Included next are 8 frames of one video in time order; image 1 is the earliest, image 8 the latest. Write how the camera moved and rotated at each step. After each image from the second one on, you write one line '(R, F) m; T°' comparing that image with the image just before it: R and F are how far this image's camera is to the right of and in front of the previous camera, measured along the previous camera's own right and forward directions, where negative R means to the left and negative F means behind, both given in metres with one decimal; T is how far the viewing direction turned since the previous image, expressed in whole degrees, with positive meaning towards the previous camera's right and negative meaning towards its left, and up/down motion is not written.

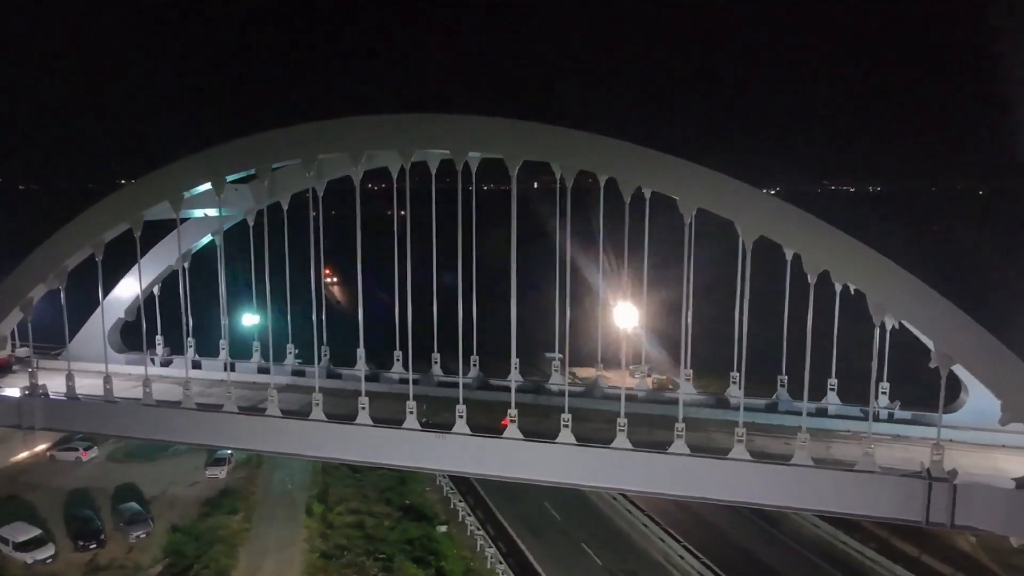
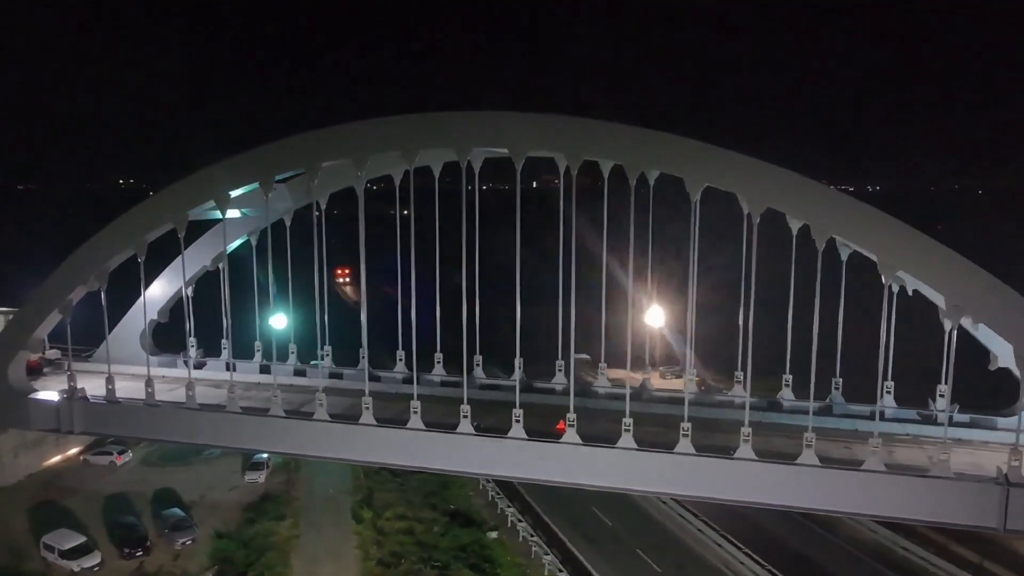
(-0.9, +0.3) m; 0°
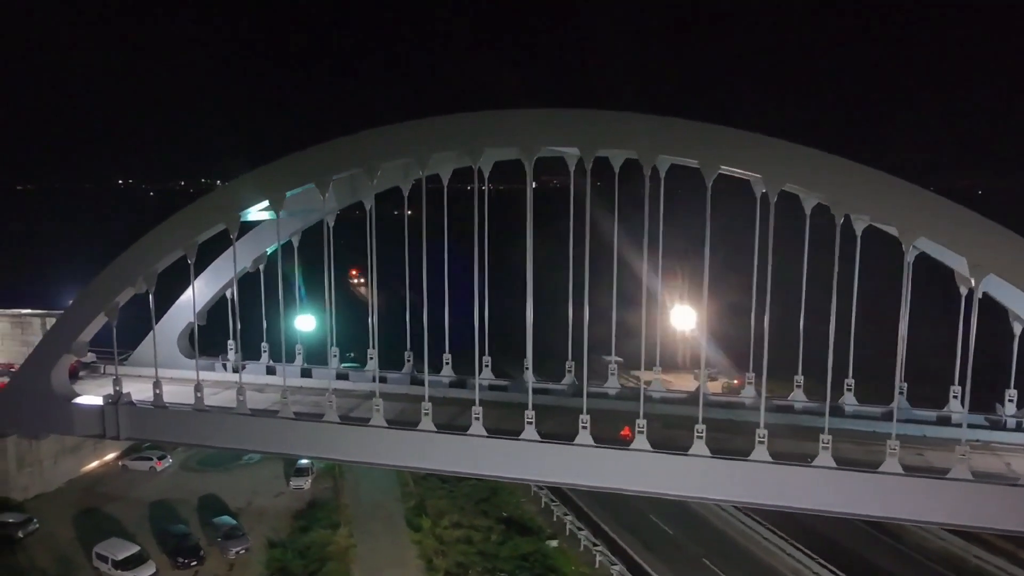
(-1.1, +0.3) m; 0°
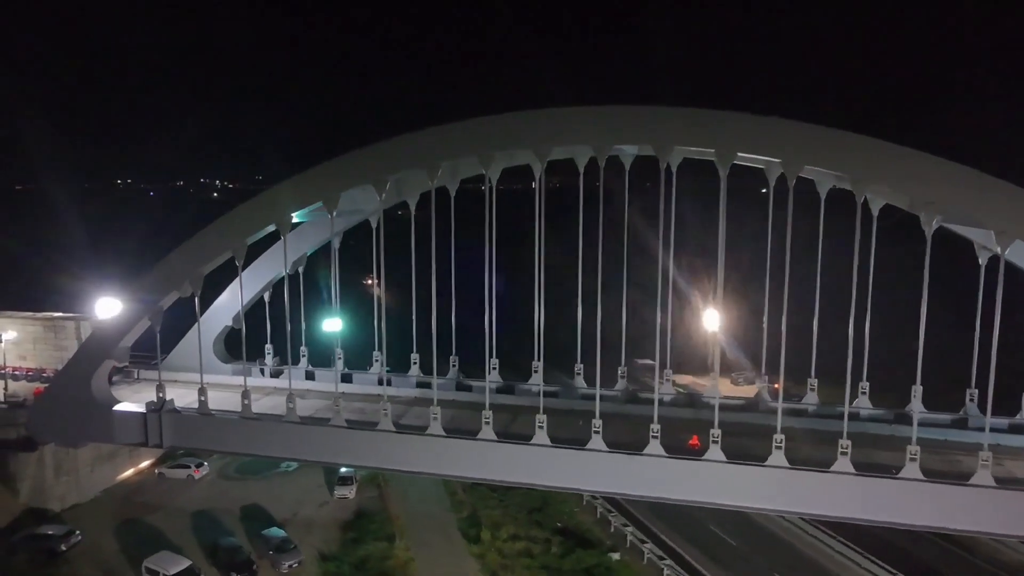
(-1.1, +0.5) m; 0°
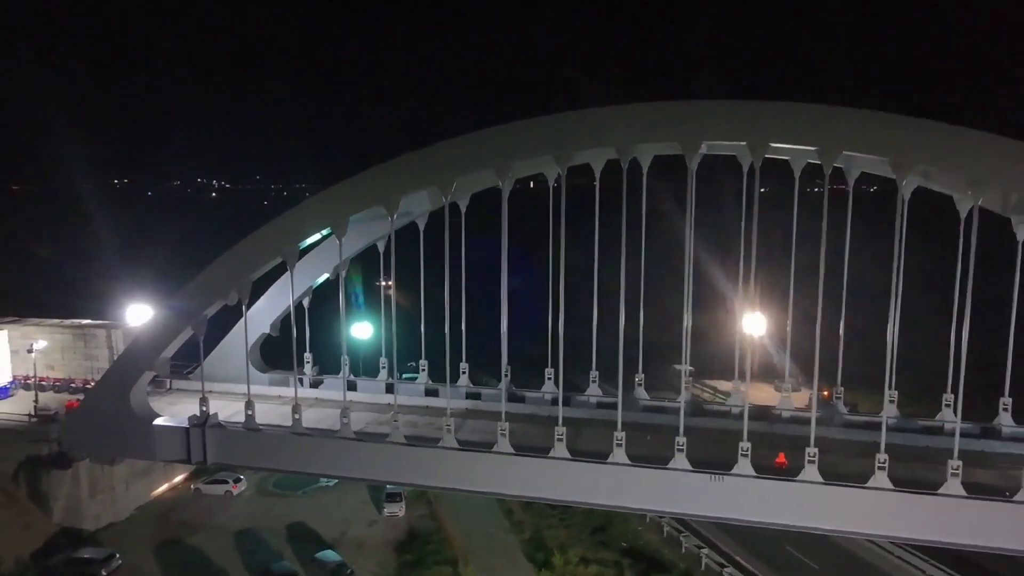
(-1.2, +0.8) m; 0°
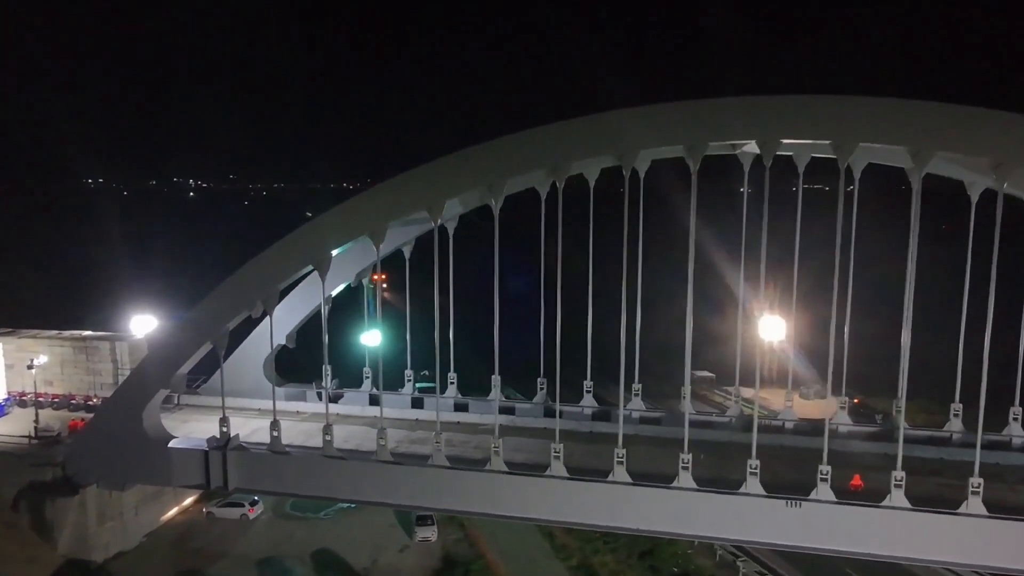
(-1.1, +0.9) m; +2°
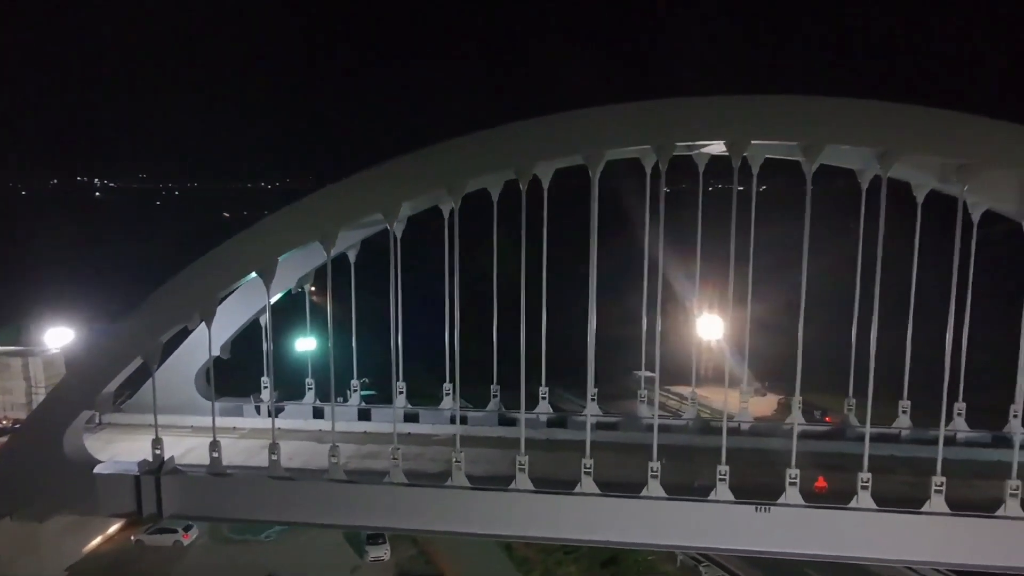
(-0.5, +0.5) m; +6°
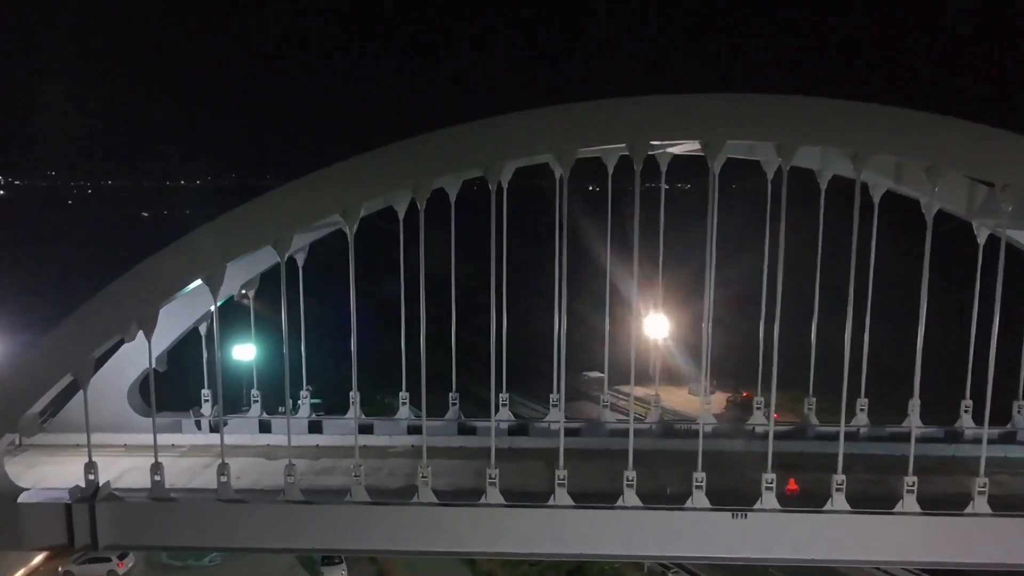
(-0.5, +0.5) m; +5°
